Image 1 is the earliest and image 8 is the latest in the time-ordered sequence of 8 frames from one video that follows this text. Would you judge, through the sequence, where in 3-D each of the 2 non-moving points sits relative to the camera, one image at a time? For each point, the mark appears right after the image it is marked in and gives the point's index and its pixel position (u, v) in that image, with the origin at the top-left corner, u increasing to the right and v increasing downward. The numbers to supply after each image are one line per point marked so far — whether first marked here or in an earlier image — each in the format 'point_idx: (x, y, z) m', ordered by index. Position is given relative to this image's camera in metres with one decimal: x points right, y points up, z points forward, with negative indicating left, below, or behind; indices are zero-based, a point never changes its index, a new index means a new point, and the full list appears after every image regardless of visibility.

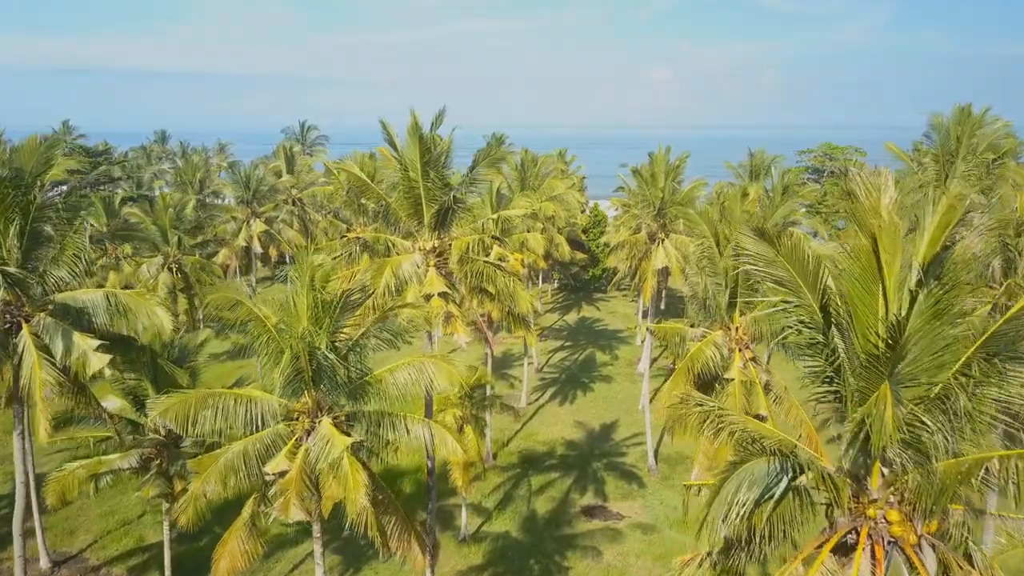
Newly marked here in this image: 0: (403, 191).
0: (-2.4, +2.1, +13.6) m
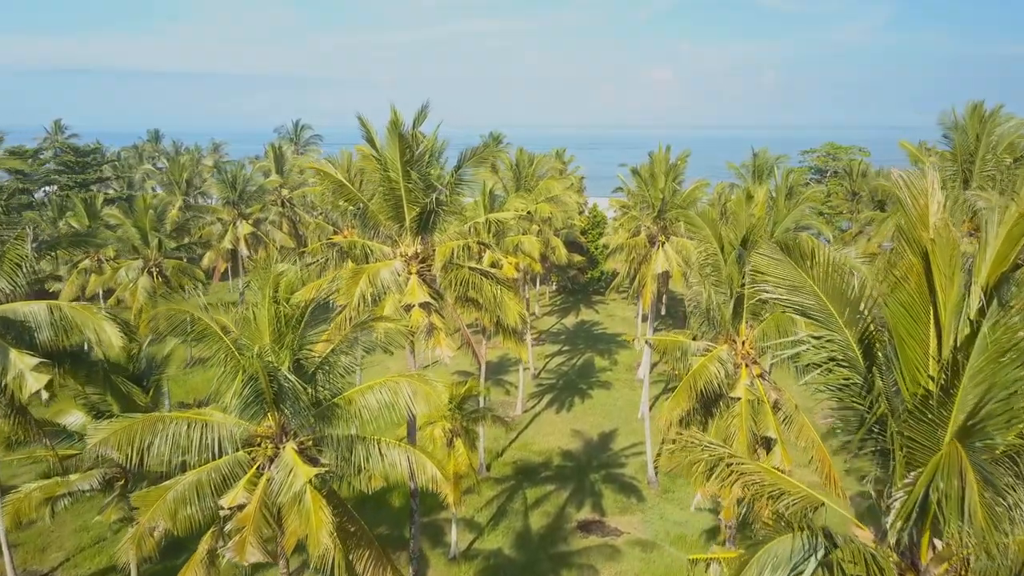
0: (-2.6, +1.9, +12.6) m
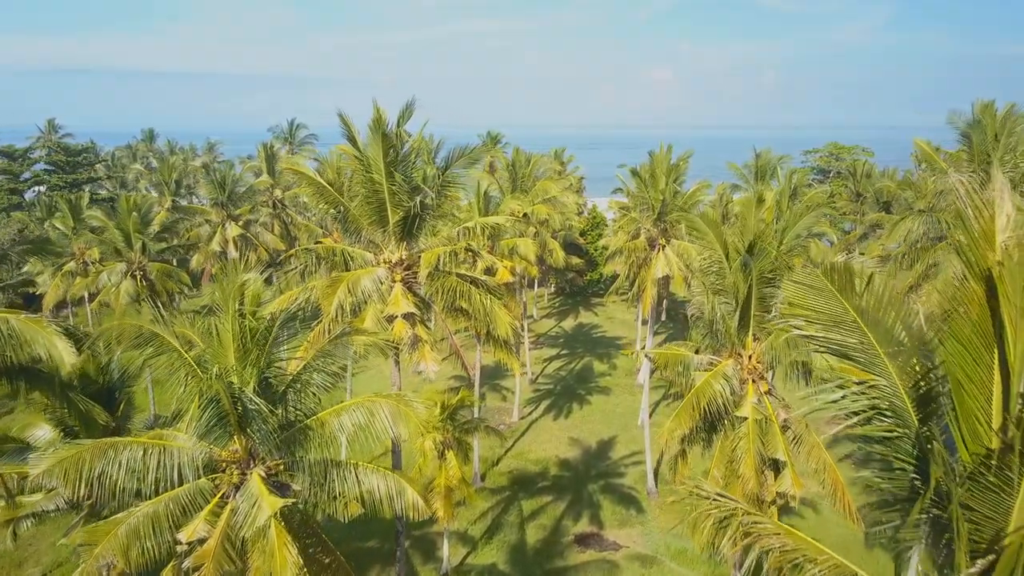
0: (-2.8, +1.7, +11.8) m
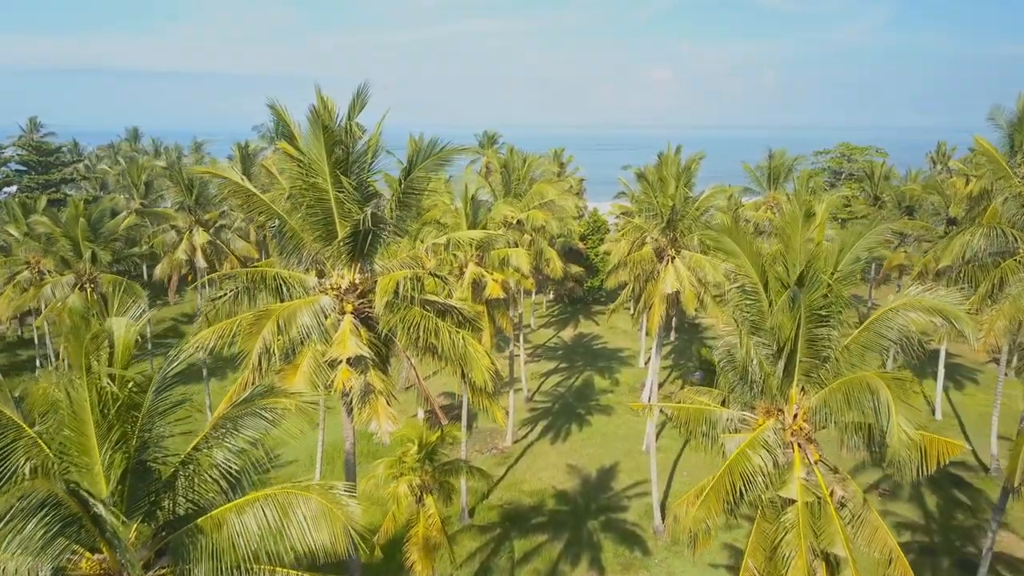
0: (-3.1, +1.2, +9.4) m
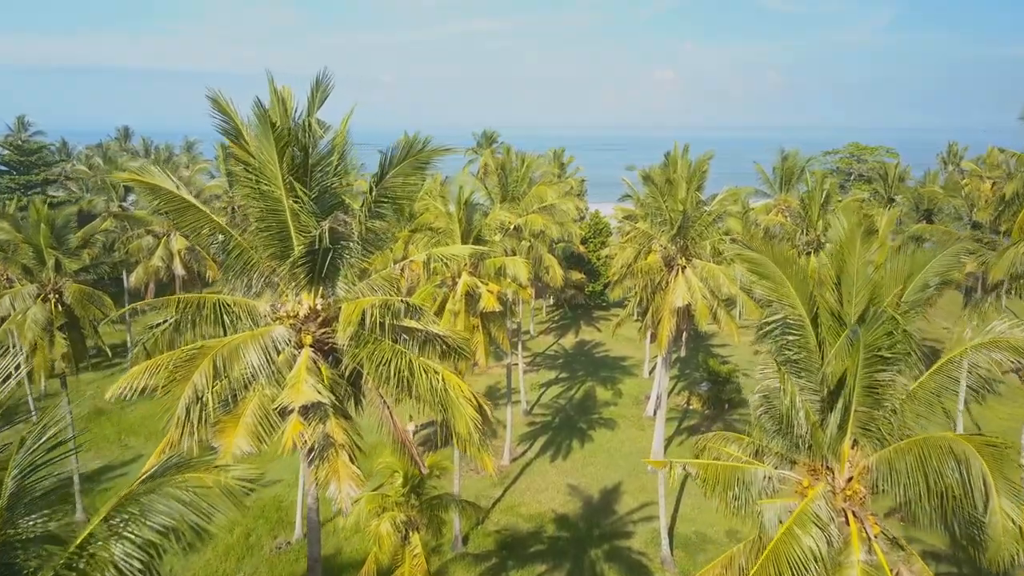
0: (-3.2, +0.9, +7.8) m
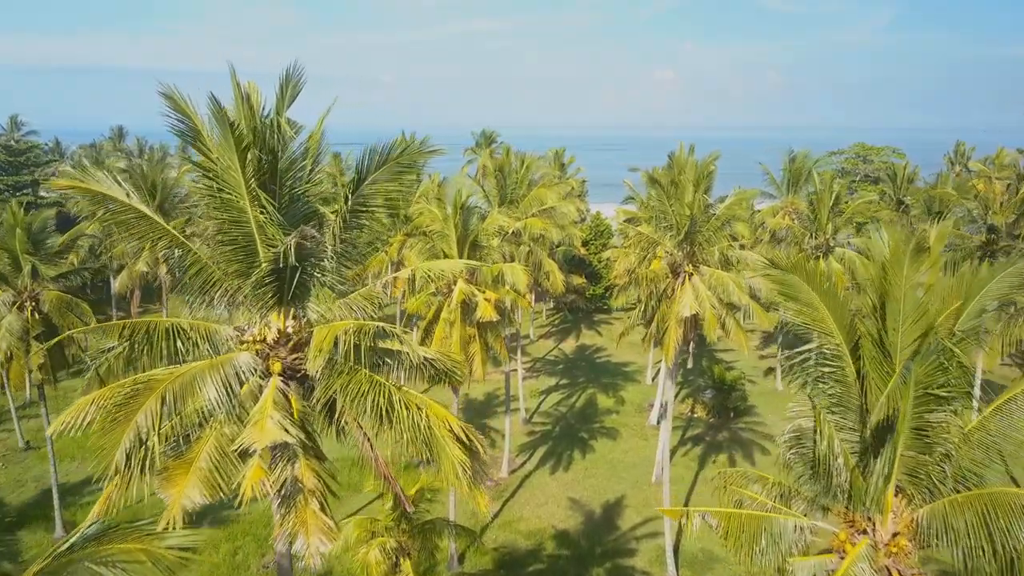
0: (-3.2, +0.6, +6.9) m
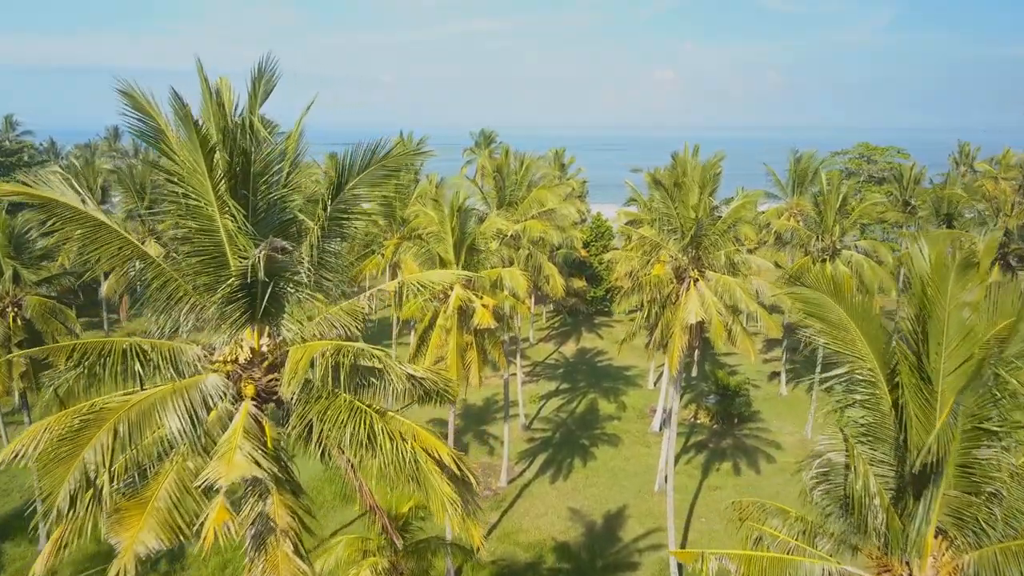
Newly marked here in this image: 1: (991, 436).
0: (-3.3, +0.5, +6.3) m
1: (+3.8, -1.2, +5.0) m
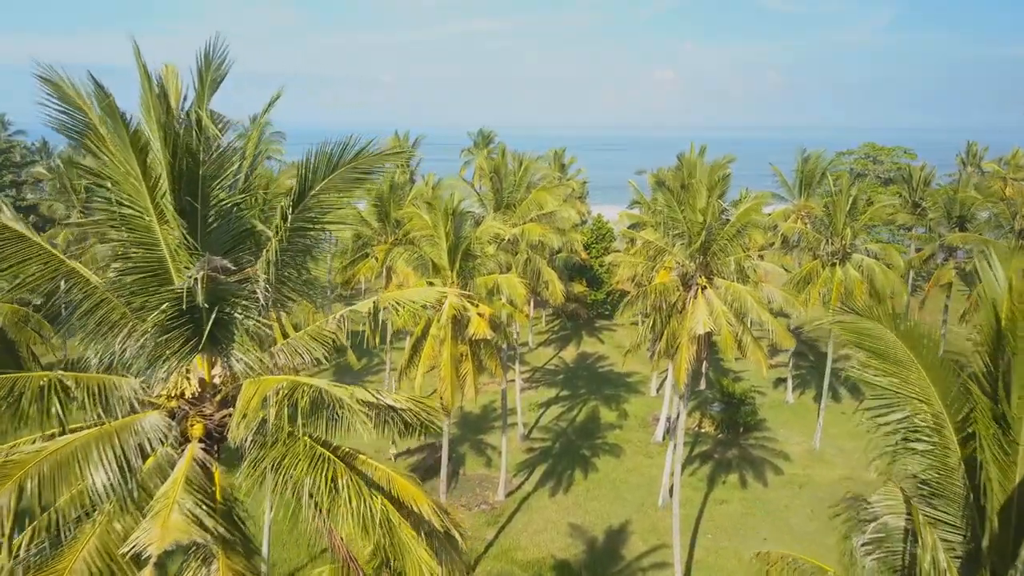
0: (-3.4, +0.3, +5.3) m
1: (+3.7, -1.4, +4.1) m
